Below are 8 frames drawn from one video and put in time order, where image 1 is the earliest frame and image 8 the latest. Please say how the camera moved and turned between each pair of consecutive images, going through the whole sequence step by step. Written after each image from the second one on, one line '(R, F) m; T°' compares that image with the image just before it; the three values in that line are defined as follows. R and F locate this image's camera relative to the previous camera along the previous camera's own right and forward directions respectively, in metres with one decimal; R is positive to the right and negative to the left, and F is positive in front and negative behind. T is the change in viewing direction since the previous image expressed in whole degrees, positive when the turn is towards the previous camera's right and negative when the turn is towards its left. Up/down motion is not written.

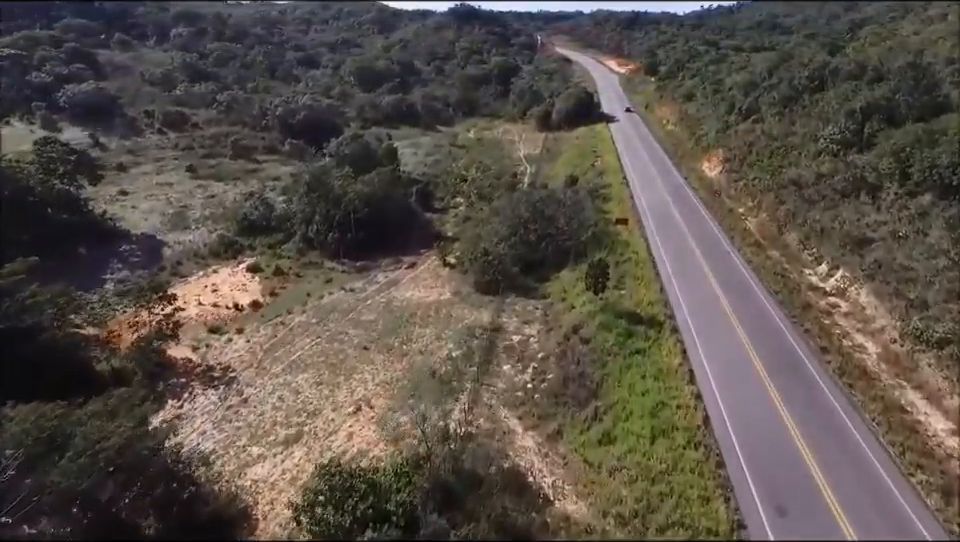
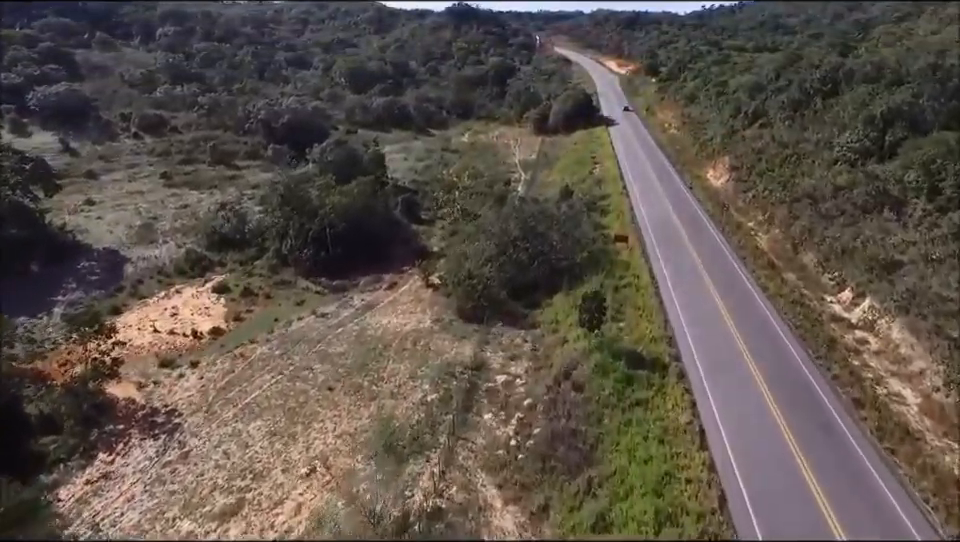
(+0.9, +3.6) m; 0°
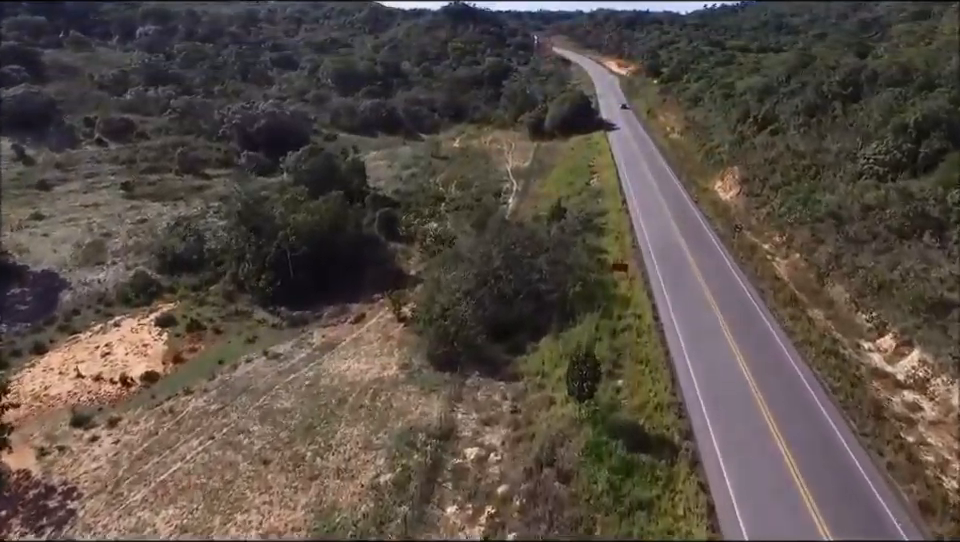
(+1.2, +4.8) m; 0°
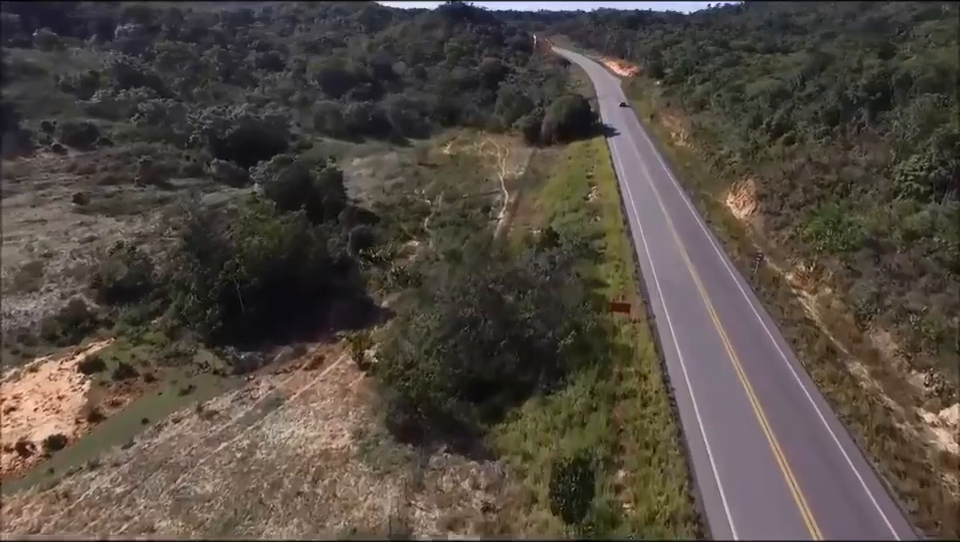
(+1.2, +5.0) m; 0°
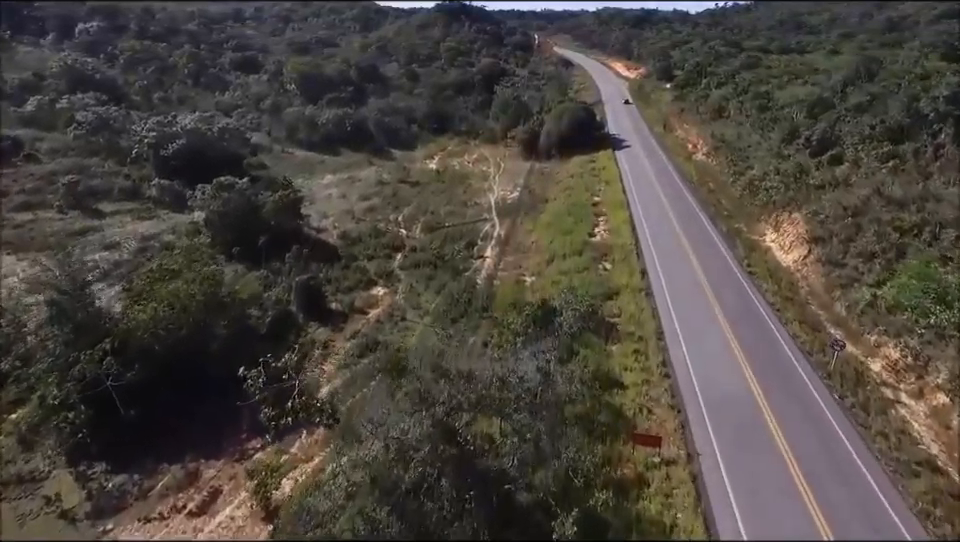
(+1.4, +9.0) m; 0°
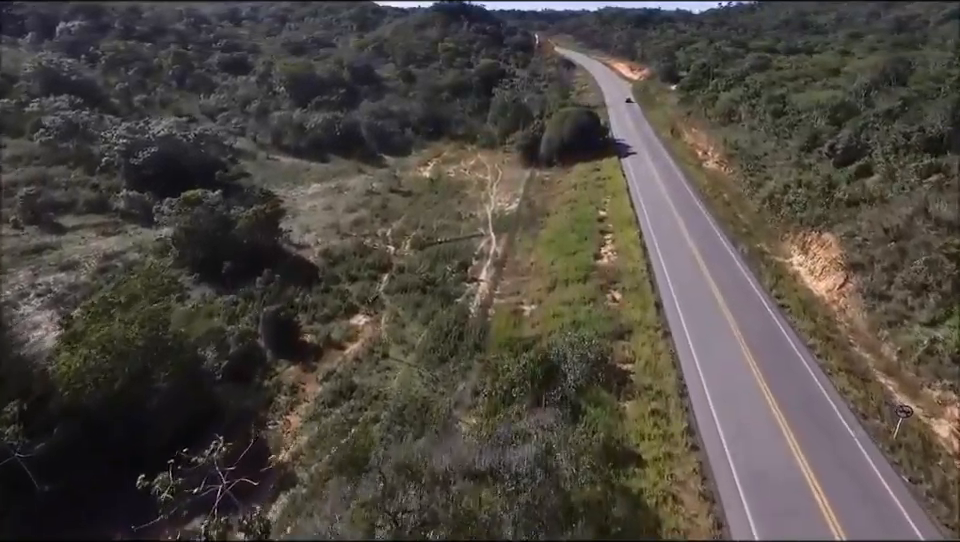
(+0.4, +4.0) m; 0°
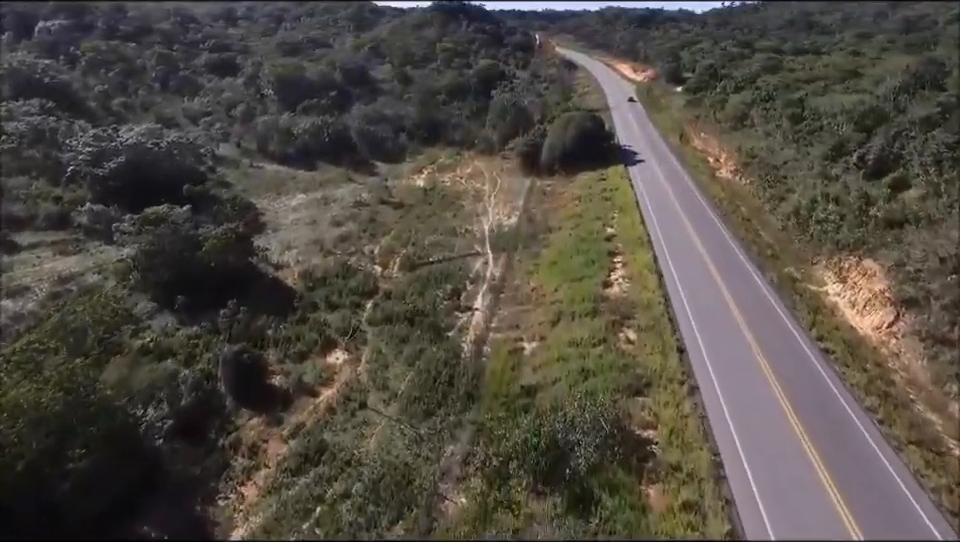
(+0.3, +4.0) m; 0°
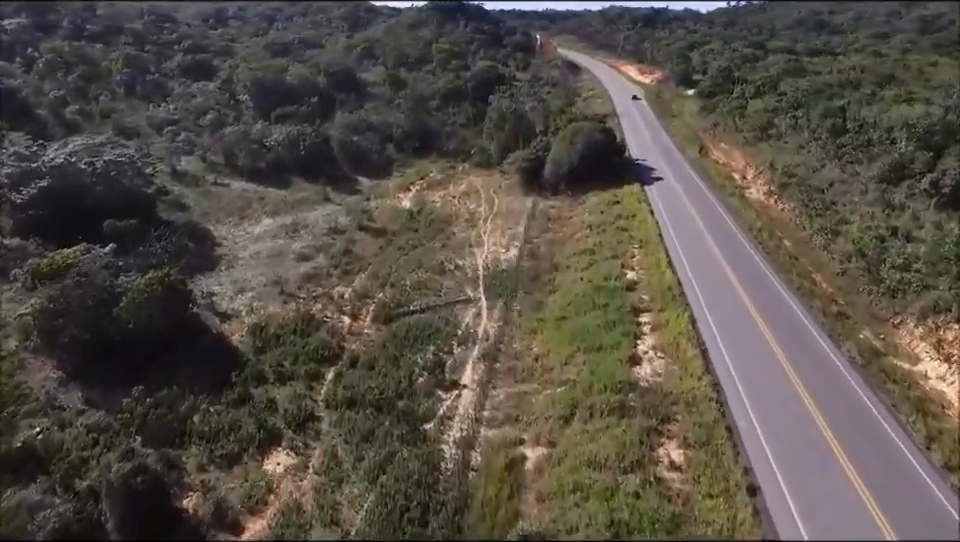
(+0.5, +7.3) m; 0°
